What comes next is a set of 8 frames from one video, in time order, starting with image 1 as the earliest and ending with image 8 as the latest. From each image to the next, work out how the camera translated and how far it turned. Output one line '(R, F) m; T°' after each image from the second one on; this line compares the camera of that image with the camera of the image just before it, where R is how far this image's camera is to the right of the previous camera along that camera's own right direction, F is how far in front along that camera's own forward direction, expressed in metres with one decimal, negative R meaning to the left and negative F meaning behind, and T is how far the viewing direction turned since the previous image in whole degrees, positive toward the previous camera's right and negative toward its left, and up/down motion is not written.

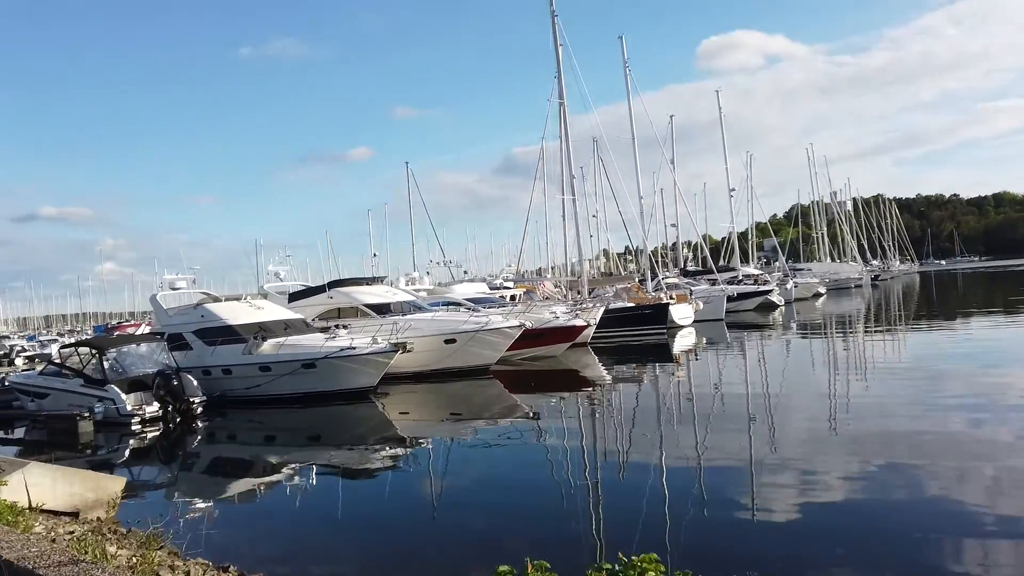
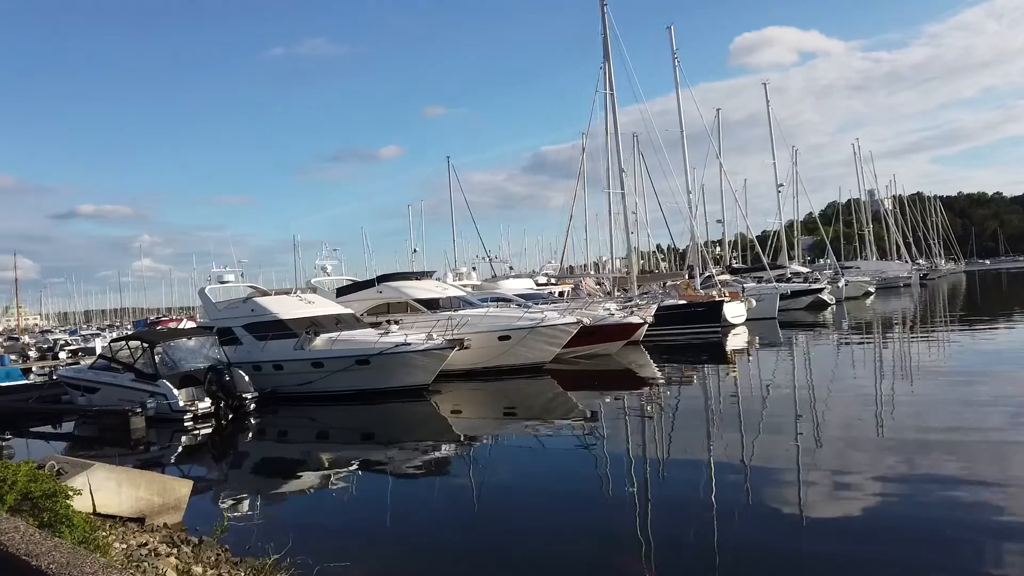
(-0.6, +0.6) m; -2°
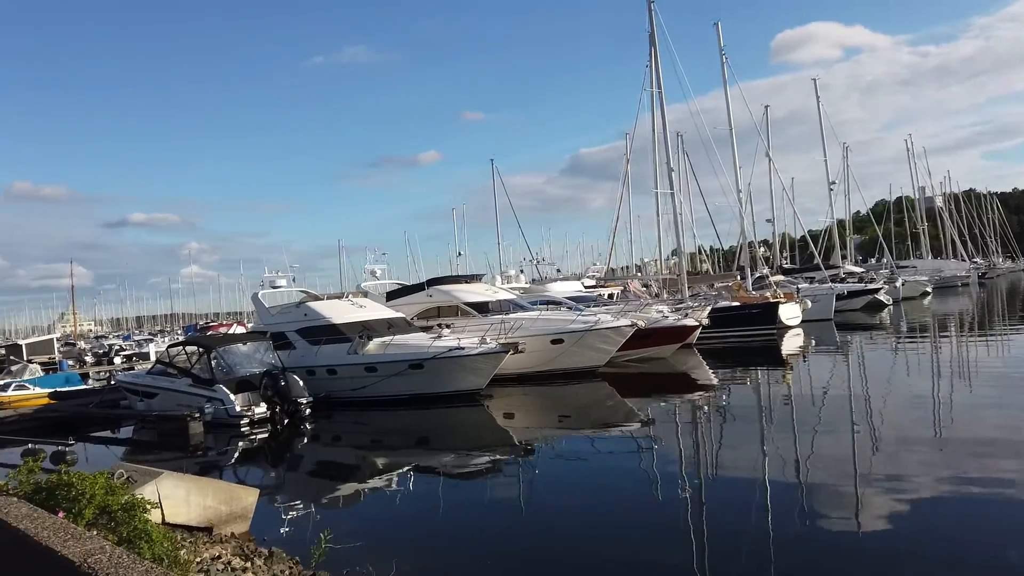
(-0.3, +0.3) m; -3°
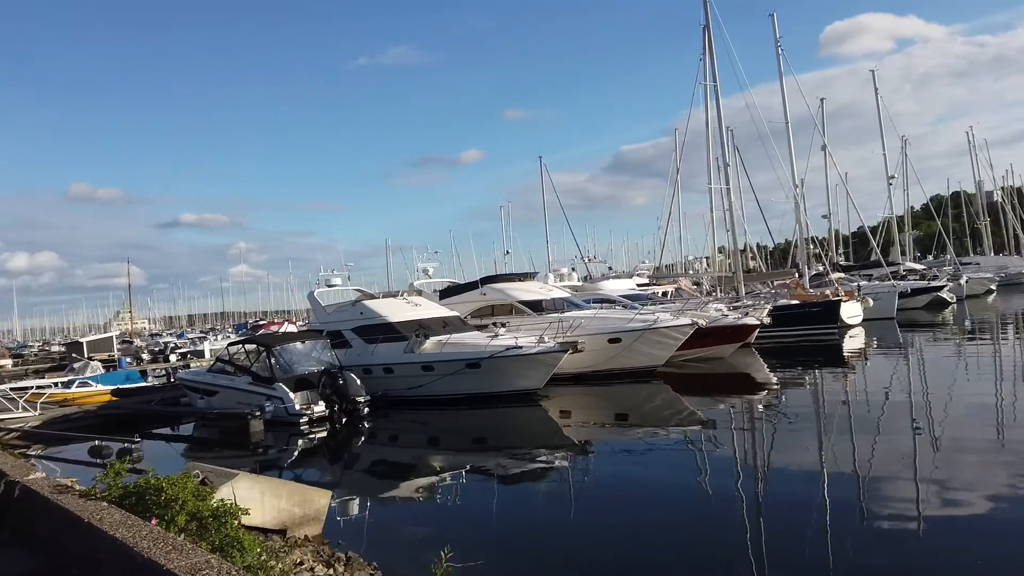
(-0.3, +0.2) m; -3°
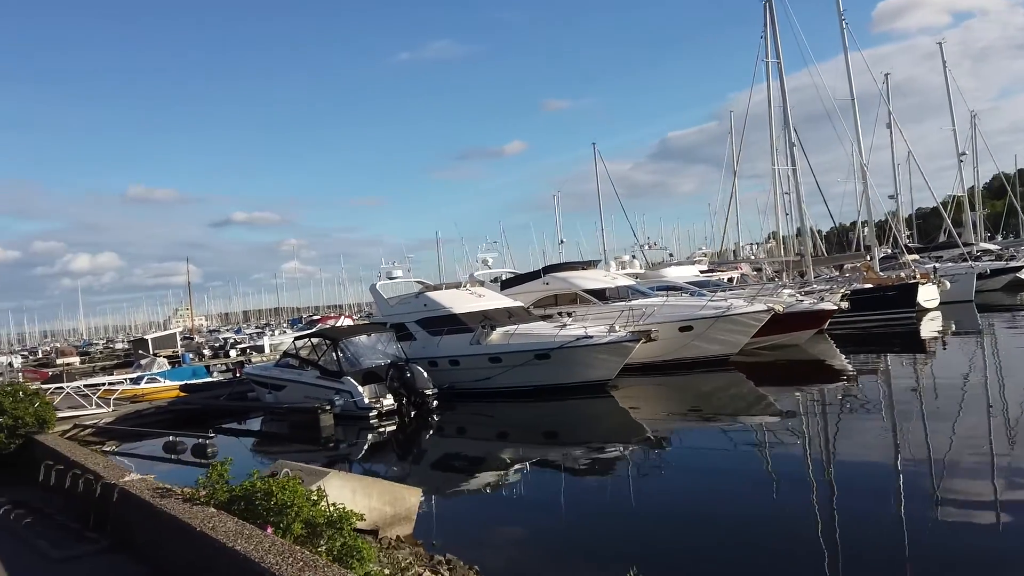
(-0.4, +0.4) m; -4°
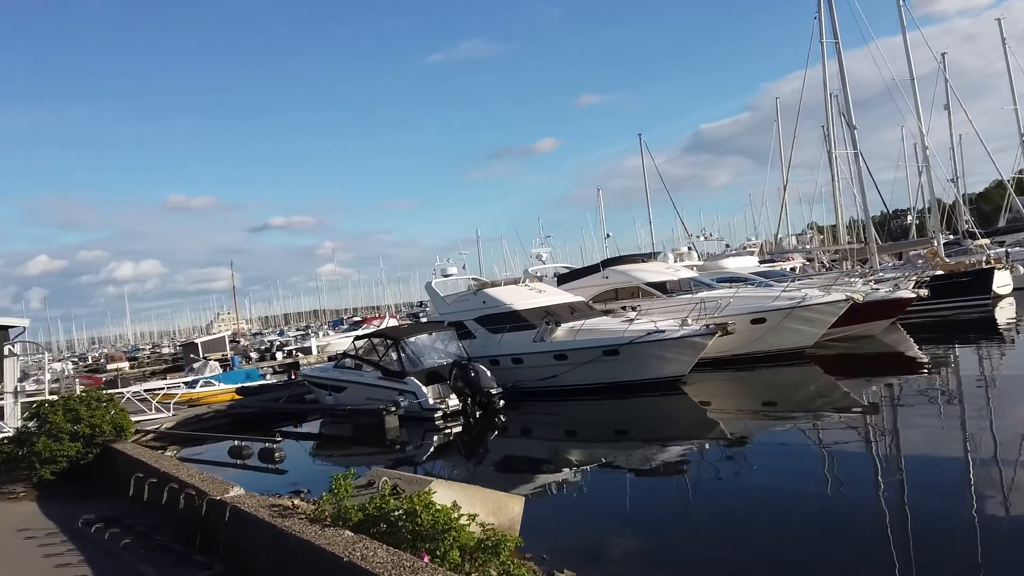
(-0.5, +0.5) m; -3°
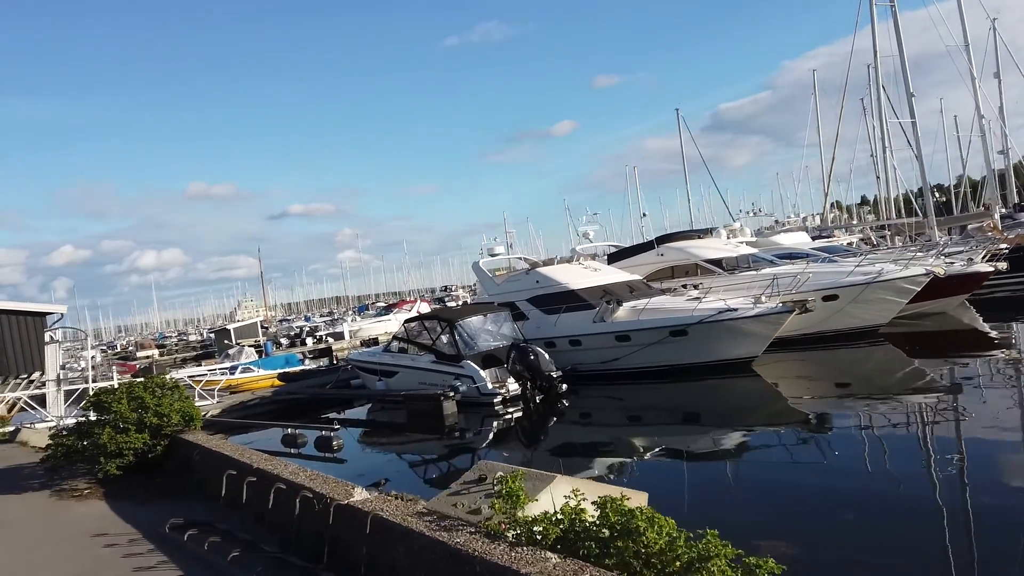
(-0.7, +0.7) m; -1°
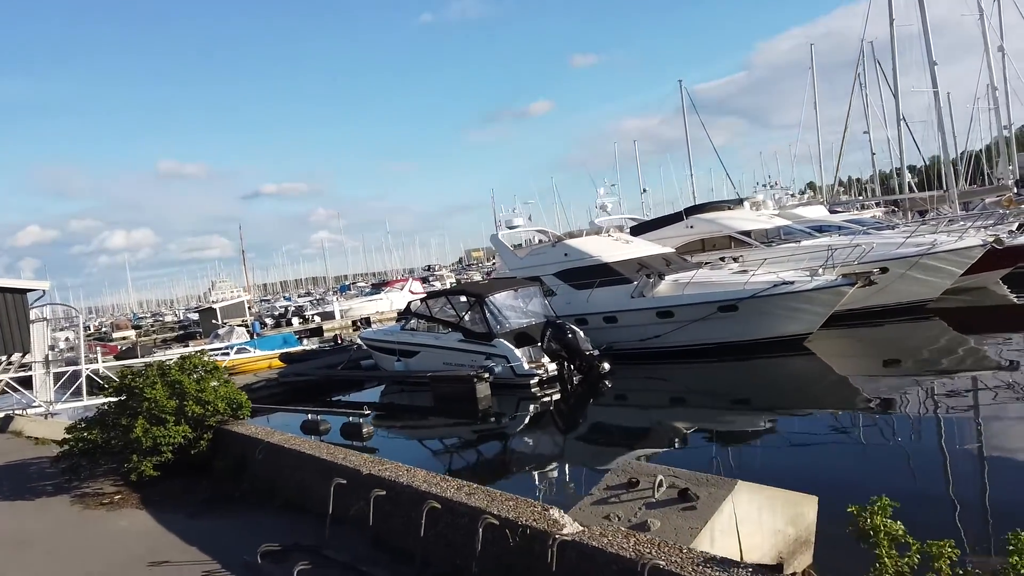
(-0.9, +1.0) m; +2°
